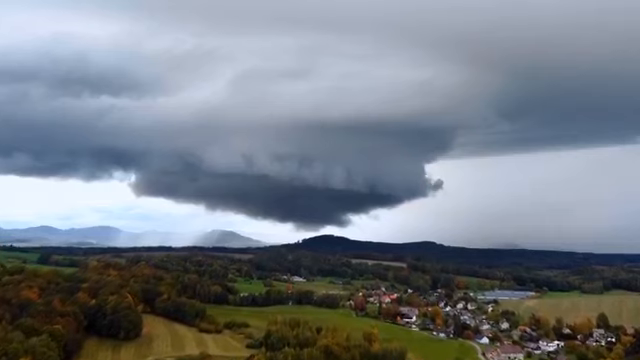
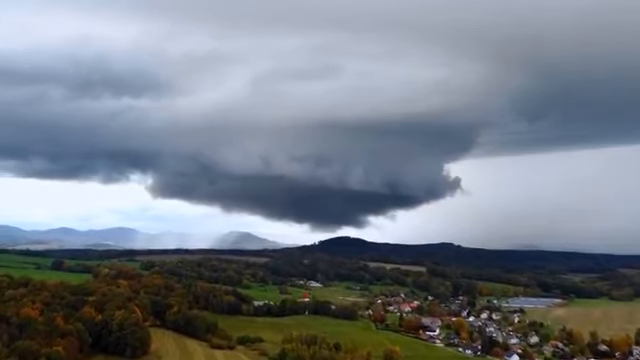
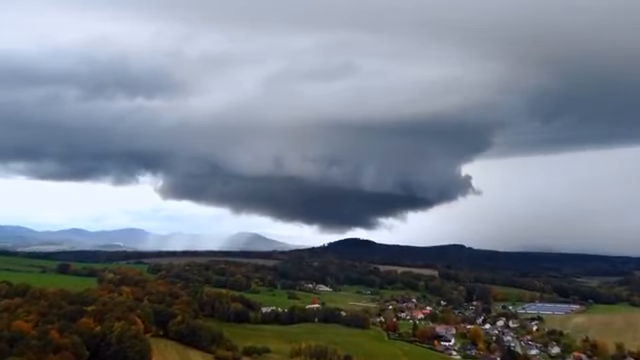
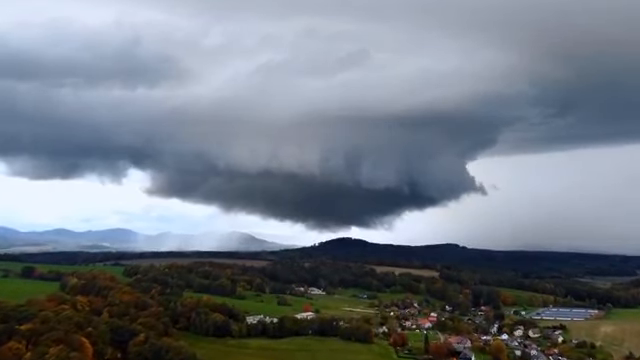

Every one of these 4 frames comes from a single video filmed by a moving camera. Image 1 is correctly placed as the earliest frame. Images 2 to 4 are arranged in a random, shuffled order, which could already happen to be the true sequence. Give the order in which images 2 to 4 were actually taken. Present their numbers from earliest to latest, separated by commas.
2, 3, 4
